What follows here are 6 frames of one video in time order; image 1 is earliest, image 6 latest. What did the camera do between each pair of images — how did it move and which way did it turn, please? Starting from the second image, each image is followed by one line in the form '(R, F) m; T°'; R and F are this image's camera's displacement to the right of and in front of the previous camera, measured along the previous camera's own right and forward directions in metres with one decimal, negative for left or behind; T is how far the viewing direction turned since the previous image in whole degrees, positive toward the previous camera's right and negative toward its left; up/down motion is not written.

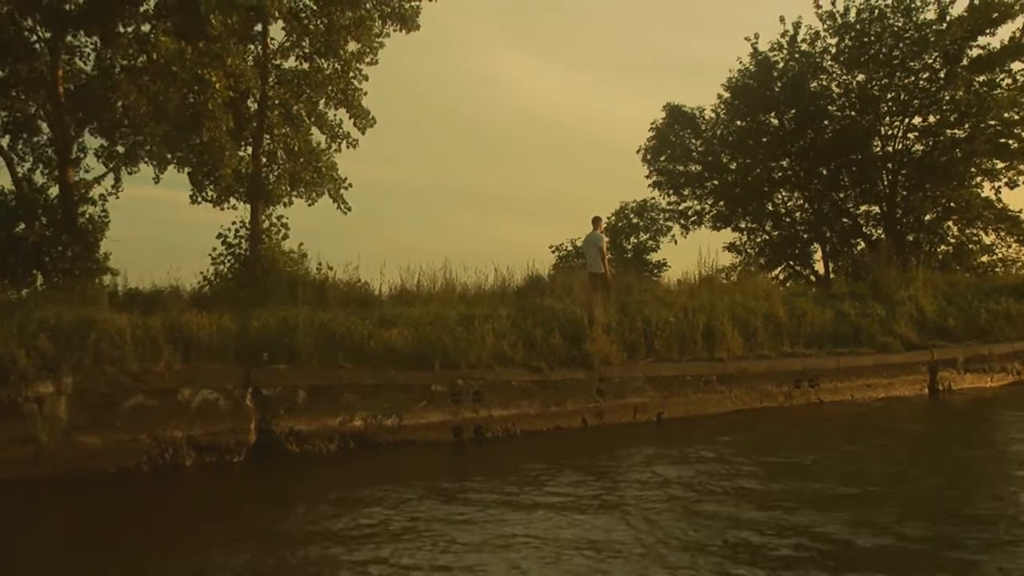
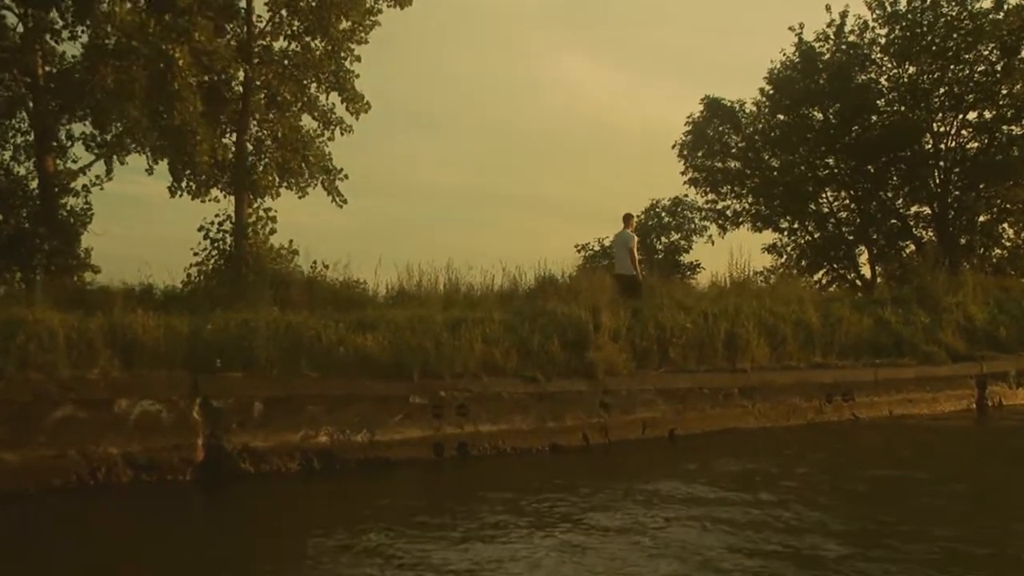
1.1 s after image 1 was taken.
(+0.5, +1.3) m; -2°
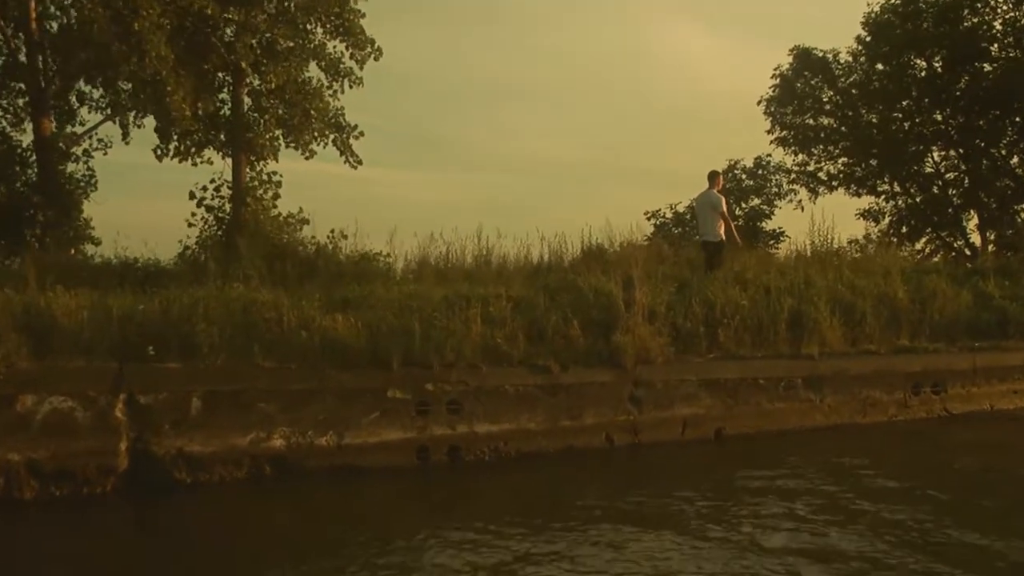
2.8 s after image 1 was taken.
(+0.8, +1.9) m; -5°
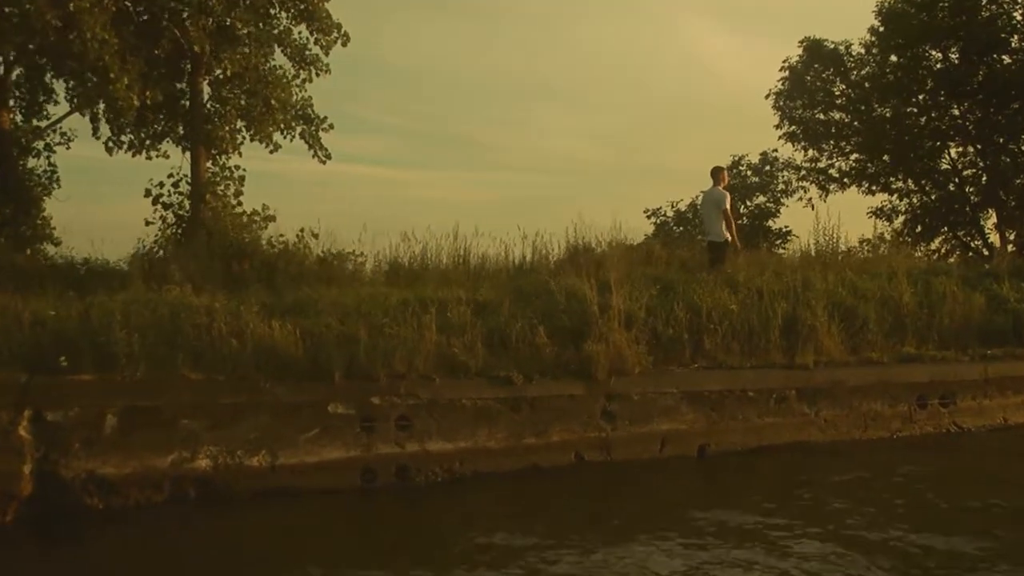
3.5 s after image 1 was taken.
(+0.4, +0.8) m; -1°
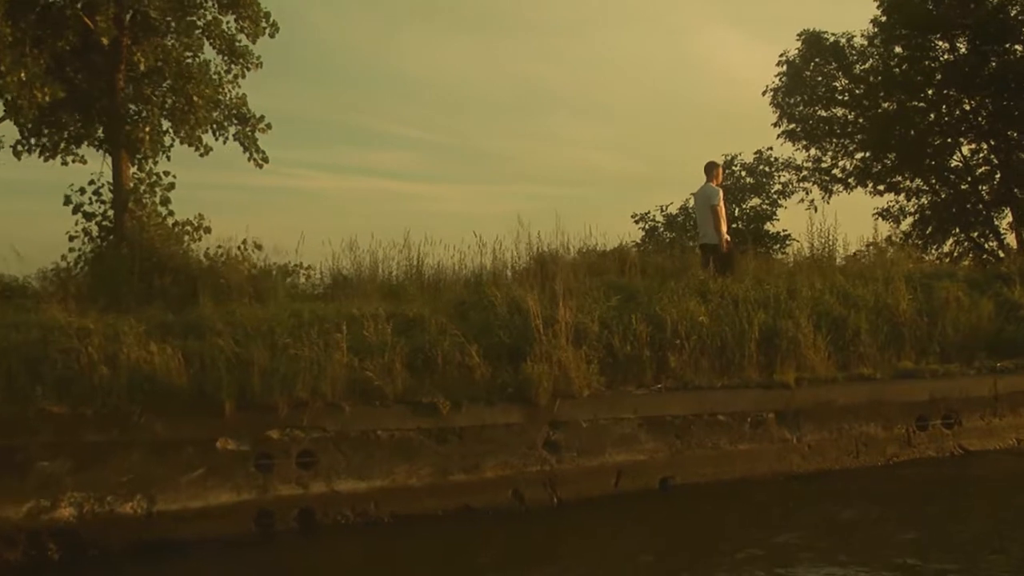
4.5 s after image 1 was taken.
(+0.6, +1.1) m; -1°
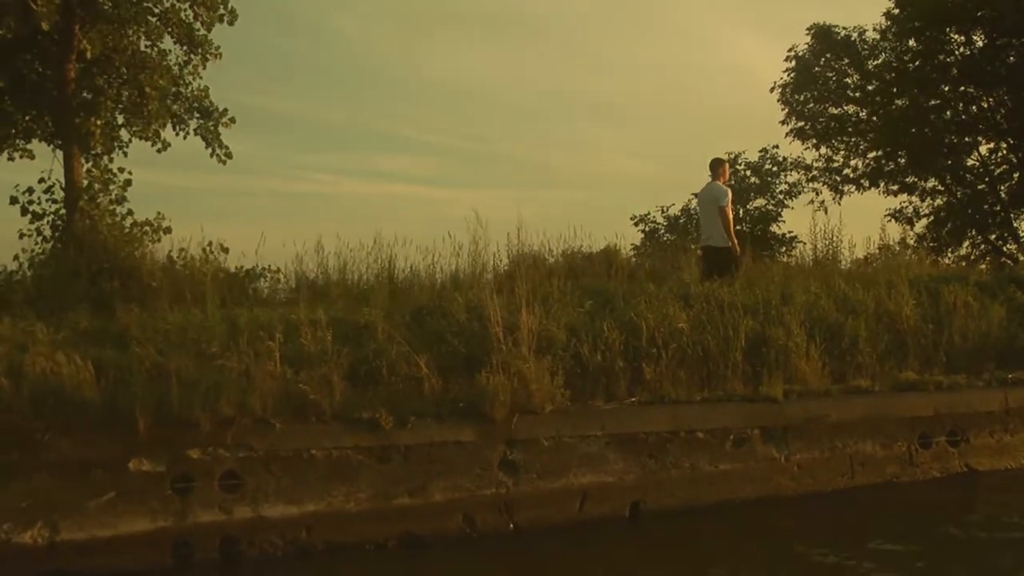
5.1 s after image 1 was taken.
(+0.4, +0.7) m; -1°
